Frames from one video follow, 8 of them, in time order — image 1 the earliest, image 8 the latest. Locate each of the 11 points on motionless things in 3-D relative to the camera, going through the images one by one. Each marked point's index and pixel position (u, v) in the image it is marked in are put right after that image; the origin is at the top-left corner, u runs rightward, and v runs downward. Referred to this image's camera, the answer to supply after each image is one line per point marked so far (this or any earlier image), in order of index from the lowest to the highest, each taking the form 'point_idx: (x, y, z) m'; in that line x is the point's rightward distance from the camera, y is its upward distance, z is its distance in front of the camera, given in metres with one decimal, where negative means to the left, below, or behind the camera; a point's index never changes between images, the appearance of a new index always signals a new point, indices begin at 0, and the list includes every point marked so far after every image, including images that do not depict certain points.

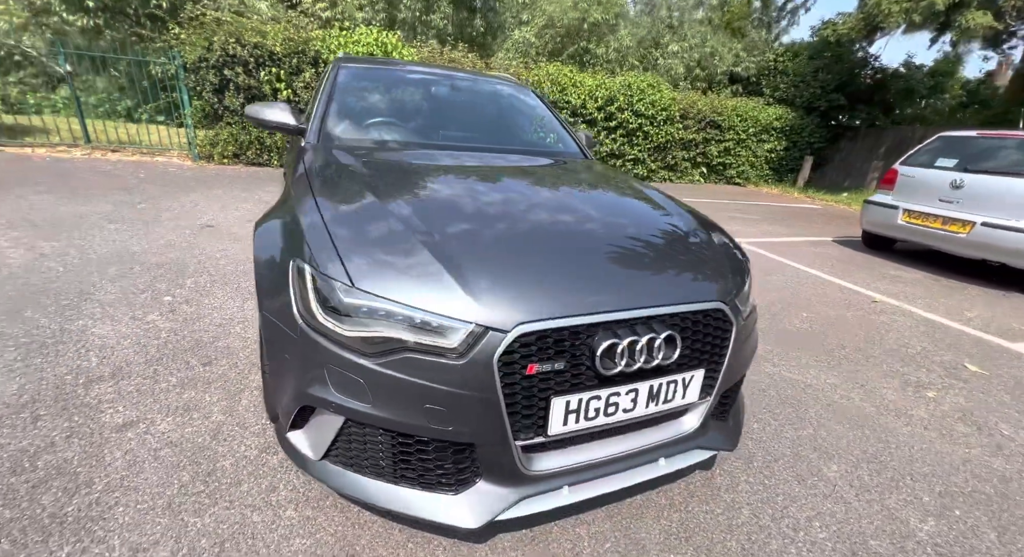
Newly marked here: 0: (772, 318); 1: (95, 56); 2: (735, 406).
0: (+1.9, -0.3, +3.8) m
1: (-6.3, +3.2, +7.1) m
2: (+0.9, -0.5, +2.1) m
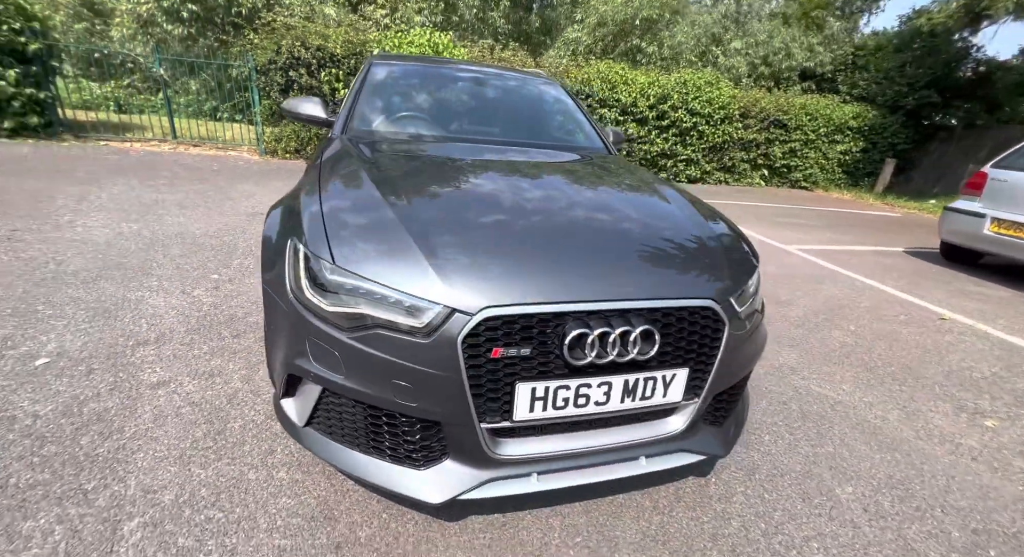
0: (+2.1, -0.4, +3.6) m
1: (-5.5, +3.5, +8.0) m
2: (+0.9, -0.5, +2.1) m
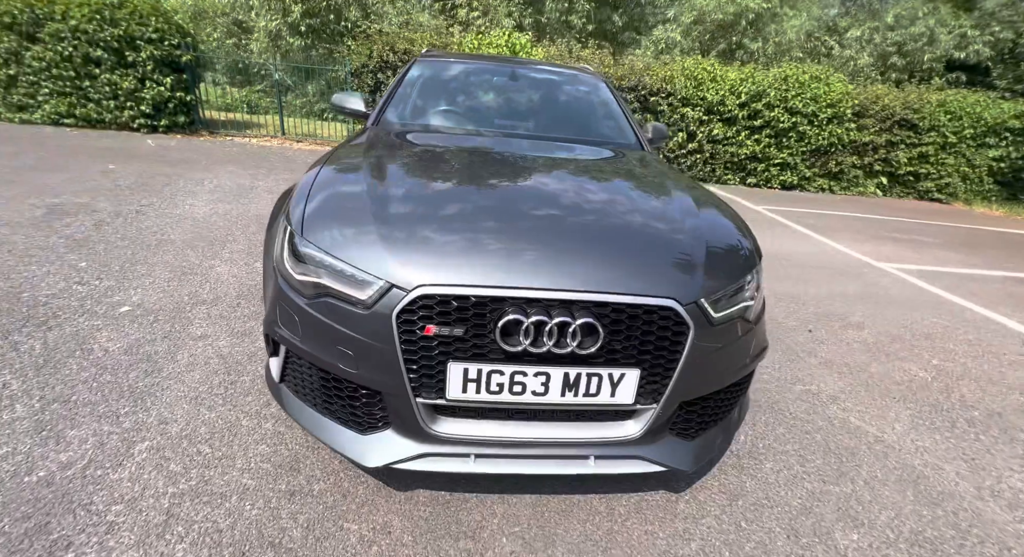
0: (+2.3, -0.5, +3.1) m
1: (-3.9, +3.9, +9.0) m
2: (+0.8, -0.6, +1.9) m
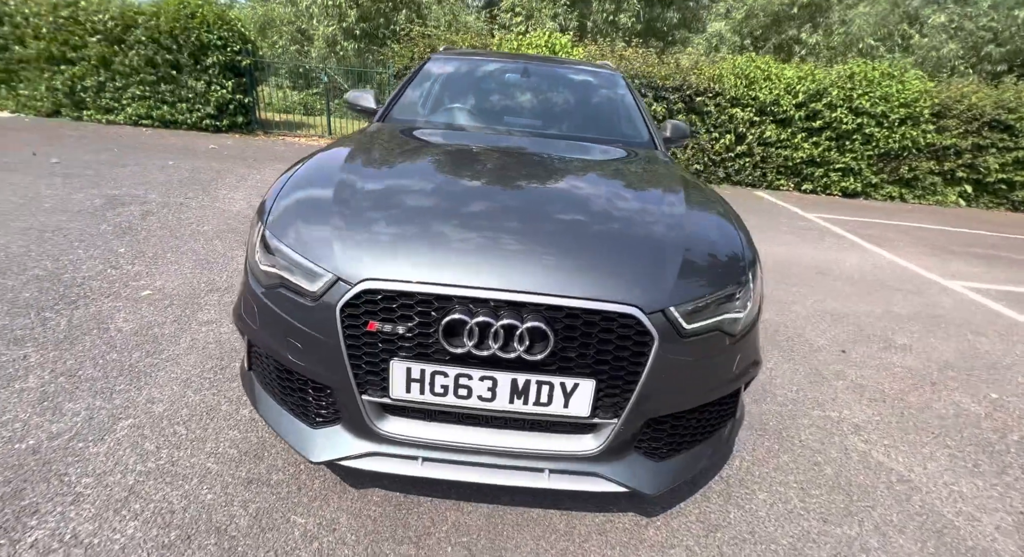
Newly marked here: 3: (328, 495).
0: (+2.3, -0.6, +2.8) m
1: (-3.0, +4.0, +9.4) m
2: (+0.6, -0.6, +1.8) m
3: (-0.7, -0.8, +1.8) m
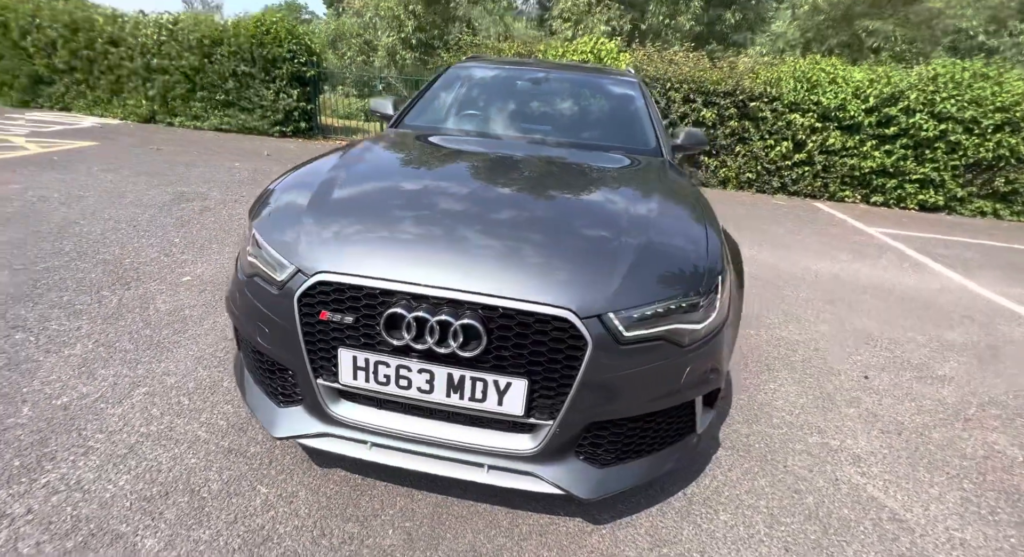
0: (+2.2, -0.7, +2.5) m
1: (-1.8, +4.0, +9.8) m
2: (+0.4, -0.6, +1.7) m
3: (-0.9, -0.8, +1.9) m
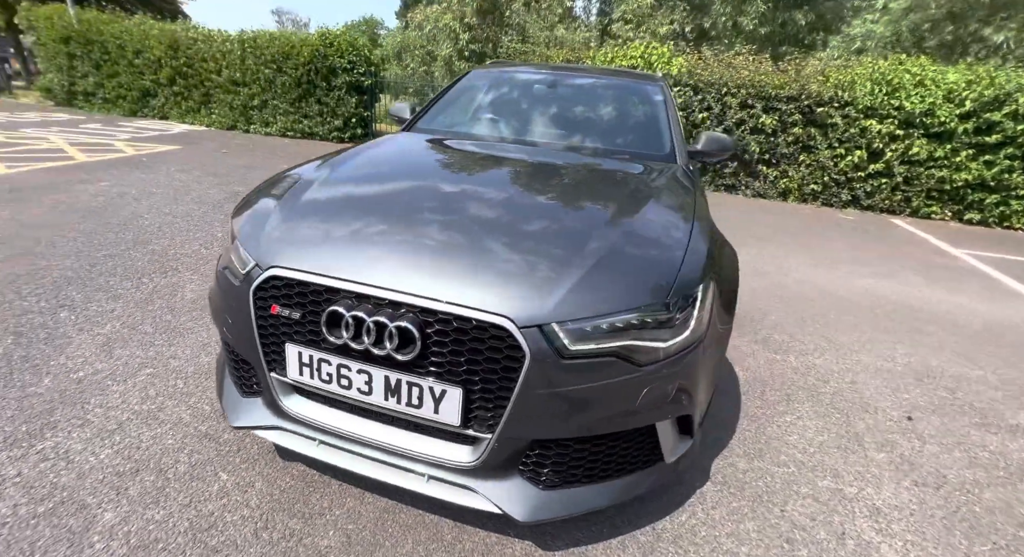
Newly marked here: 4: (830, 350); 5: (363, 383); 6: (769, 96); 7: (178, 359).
0: (+2.1, -0.8, +2.1) m
1: (-0.6, +3.9, +10.0) m
2: (+0.2, -0.6, +1.6) m
3: (-1.0, -0.7, +2.0) m
4: (+2.0, -0.4, +3.0) m
5: (-0.5, -0.3, +1.6) m
6: (+3.5, +2.5, +6.8) m
7: (-1.7, -0.4, +2.5) m
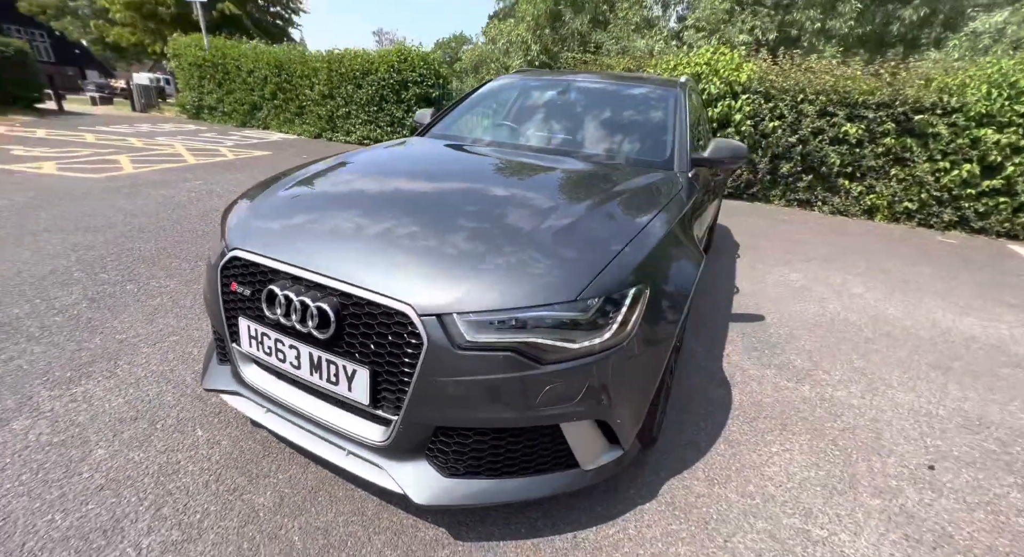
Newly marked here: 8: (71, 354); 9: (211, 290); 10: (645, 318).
0: (+1.8, -0.9, +1.7) m
1: (+0.9, +3.7, +10.1) m
2: (-0.1, -0.6, +1.6) m
3: (-1.2, -0.6, +2.2) m
4: (+1.9, -0.6, +2.7) m
5: (-0.8, -0.3, +1.7) m
6: (+4.3, +2.2, +6.1) m
7: (-1.8, -0.3, +2.8) m
8: (-2.3, -0.4, +2.6) m
9: (-1.2, -0.1, +2.0) m
10: (+0.5, -0.1, +1.7) m
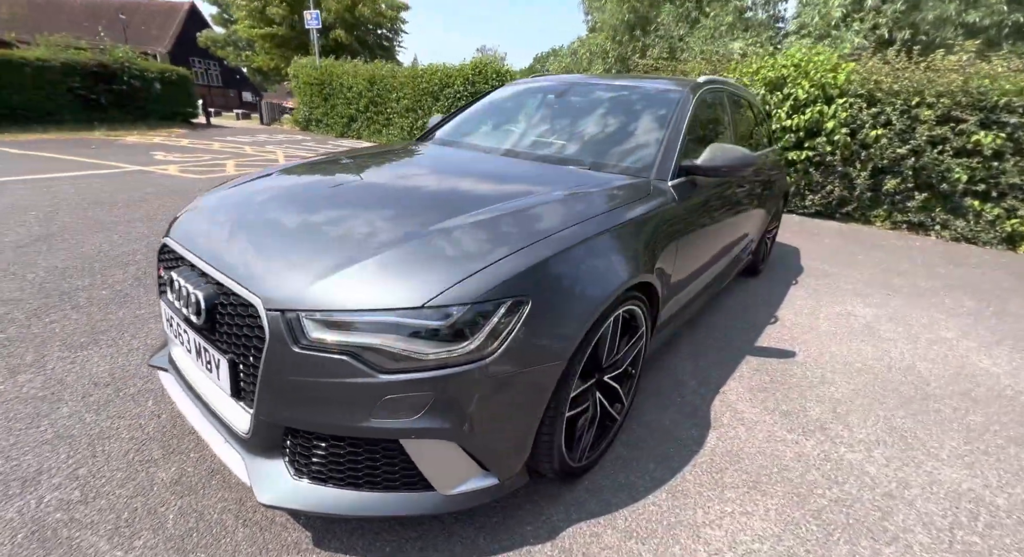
0: (+1.3, -1.0, +1.2) m
1: (+2.6, +3.3, +9.6) m
2: (-0.5, -0.6, +1.5) m
3: (-1.5, -0.6, +2.3) m
4: (+1.6, -0.7, +2.1) m
5: (-1.1, -0.2, +1.8) m
6: (+4.9, +1.8, +5.0) m
7: (-1.9, -0.2, +3.1) m
8: (-2.5, -0.3, +2.9) m
9: (-1.5, 0.0, +2.1) m
10: (+0.1, -0.2, +1.5) m
